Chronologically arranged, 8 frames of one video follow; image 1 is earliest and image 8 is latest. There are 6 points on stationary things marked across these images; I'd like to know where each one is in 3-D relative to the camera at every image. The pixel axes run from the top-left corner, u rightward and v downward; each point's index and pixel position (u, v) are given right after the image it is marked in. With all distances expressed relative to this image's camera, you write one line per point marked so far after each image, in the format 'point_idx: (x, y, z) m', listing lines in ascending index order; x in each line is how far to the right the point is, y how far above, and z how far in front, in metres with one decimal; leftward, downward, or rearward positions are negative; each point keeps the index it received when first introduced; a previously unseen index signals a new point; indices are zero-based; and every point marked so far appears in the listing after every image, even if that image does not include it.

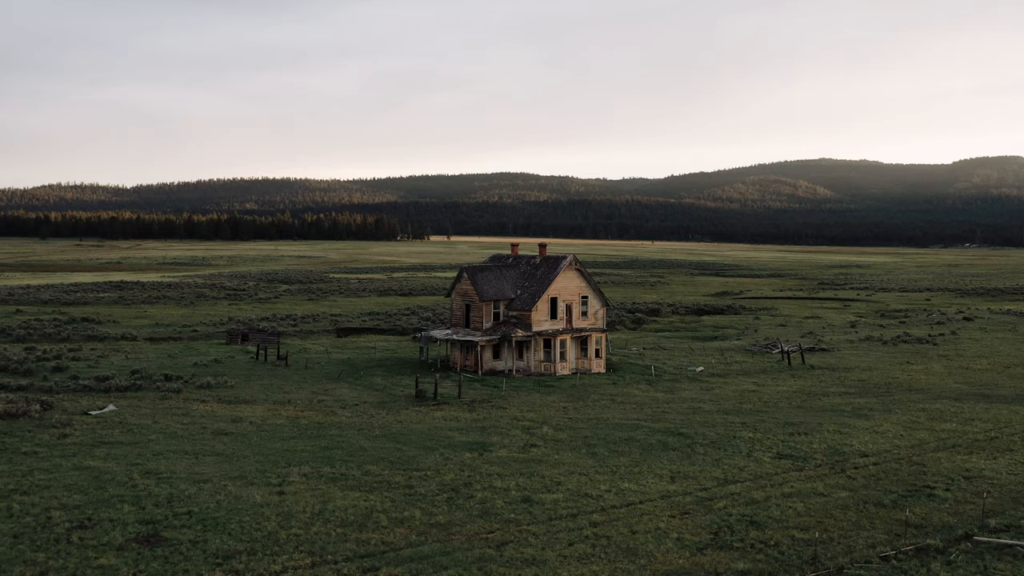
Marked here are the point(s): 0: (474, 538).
0: (-0.6, -3.8, +16.9) m
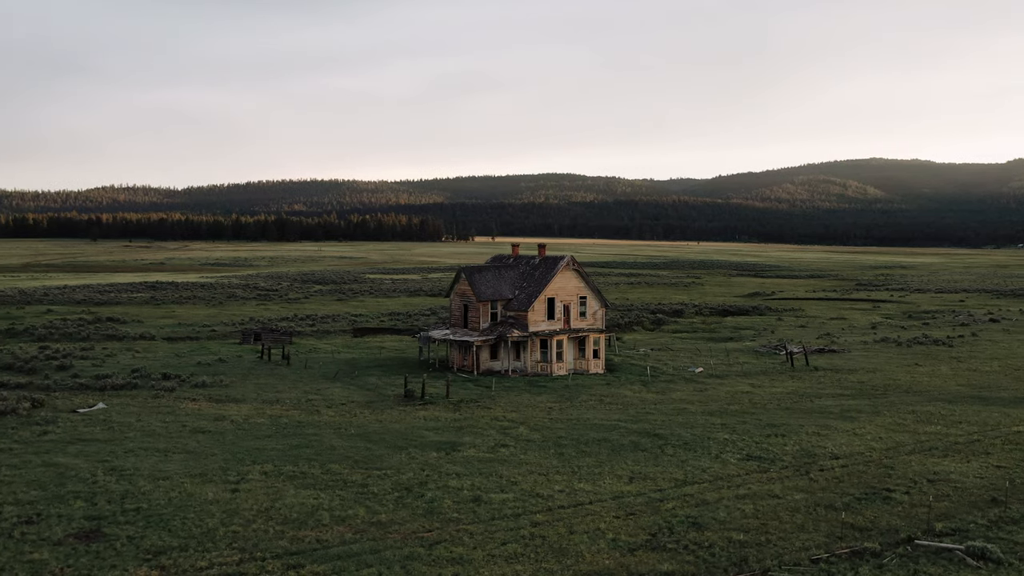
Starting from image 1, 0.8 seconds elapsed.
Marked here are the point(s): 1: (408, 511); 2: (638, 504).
0: (-1.6, -3.8, +17.0) m
1: (-1.7, -3.7, +18.7) m
2: (+2.1, -3.7, +19.5) m
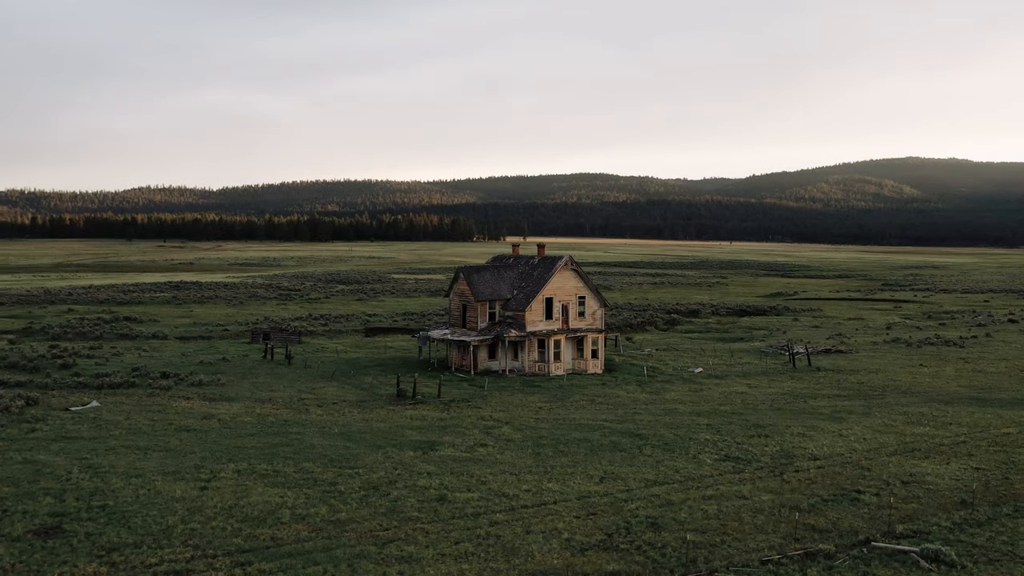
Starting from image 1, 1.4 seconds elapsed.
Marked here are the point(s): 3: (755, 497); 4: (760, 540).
0: (-2.3, -3.8, +17.1) m
1: (-2.4, -3.7, +18.7) m
2: (+1.5, -3.7, +19.4) m
3: (+4.3, -3.7, +20.0) m
4: (+3.7, -3.8, +17.0) m
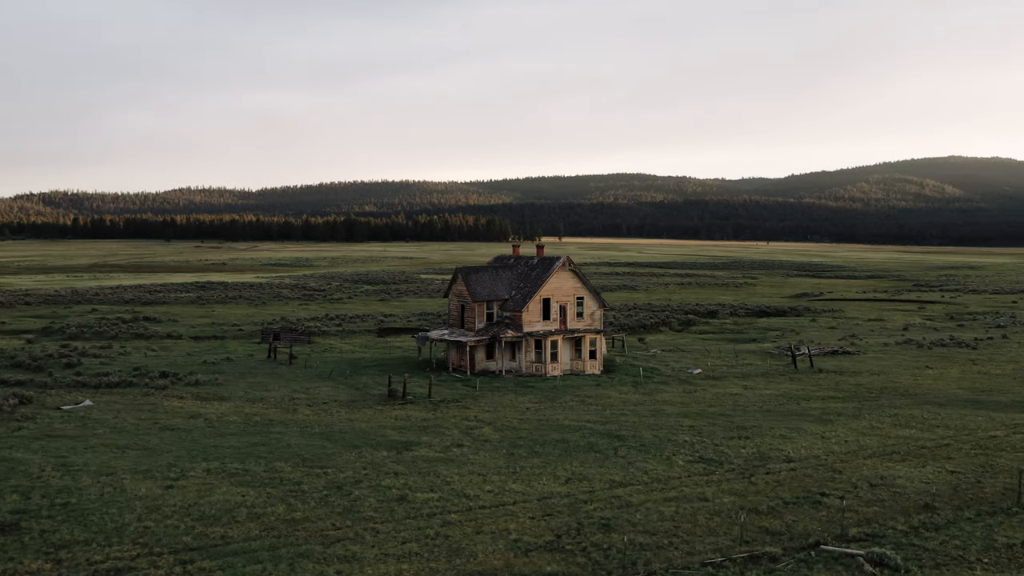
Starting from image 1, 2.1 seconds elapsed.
0: (-3.1, -3.8, +17.2) m
1: (-3.1, -3.7, +18.8) m
2: (+0.8, -3.7, +19.4) m
3: (+3.6, -3.7, +19.9) m
4: (+2.9, -3.8, +17.0) m
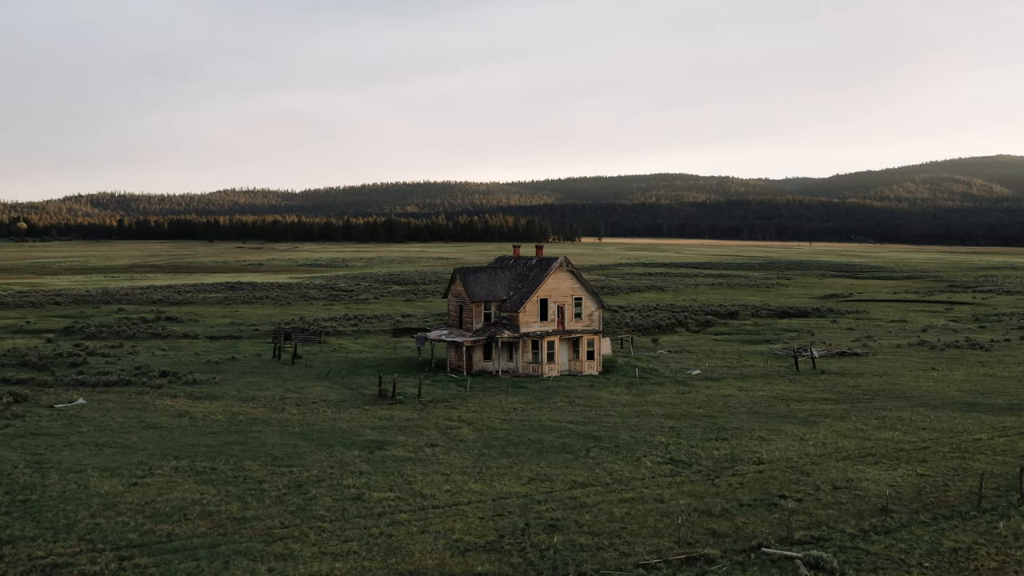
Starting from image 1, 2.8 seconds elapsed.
0: (-3.9, -3.8, +17.4) m
1: (-3.9, -3.7, +19.0) m
2: (0.0, -3.8, +19.4) m
3: (+2.8, -3.7, +19.8) m
4: (+2.1, -3.8, +16.9) m
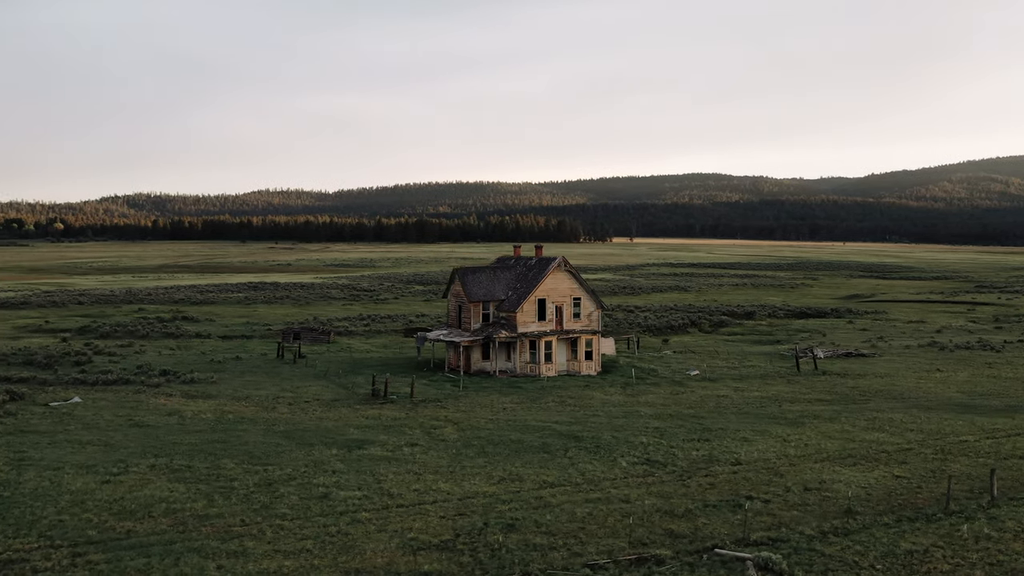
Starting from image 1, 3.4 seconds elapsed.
0: (-4.6, -3.8, +17.5) m
1: (-4.6, -3.7, +19.1) m
2: (-0.6, -3.7, +19.4) m
3: (+2.2, -3.7, +19.7) m
4: (+1.4, -3.8, +16.9) m
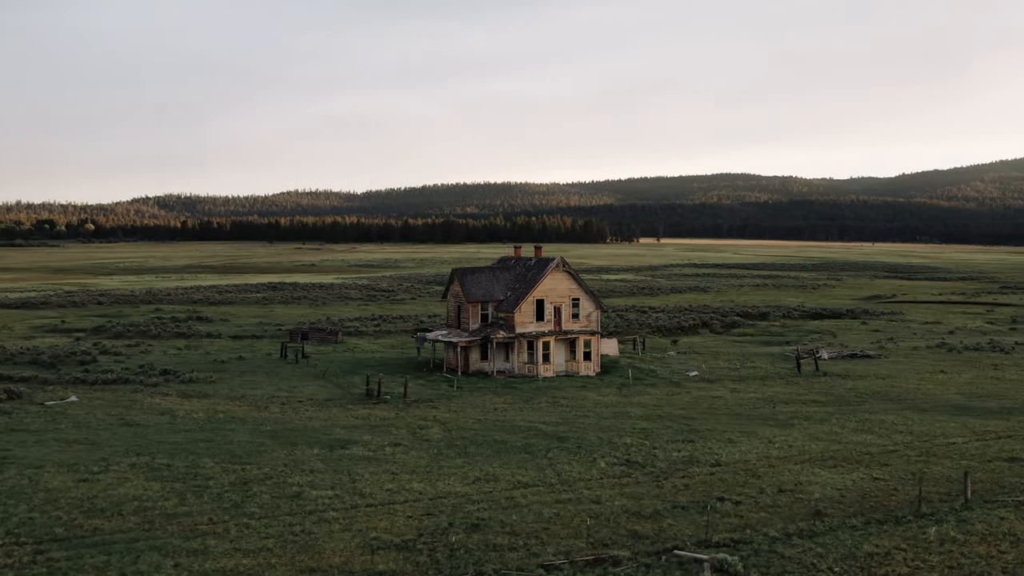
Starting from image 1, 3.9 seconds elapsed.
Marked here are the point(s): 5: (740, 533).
0: (-5.2, -3.8, +17.6) m
1: (-5.1, -3.7, +19.3) m
2: (-1.1, -3.8, +19.5) m
3: (+1.7, -3.7, +19.7) m
4: (+0.8, -3.8, +16.8) m
5: (+3.6, -3.8, +17.5) m
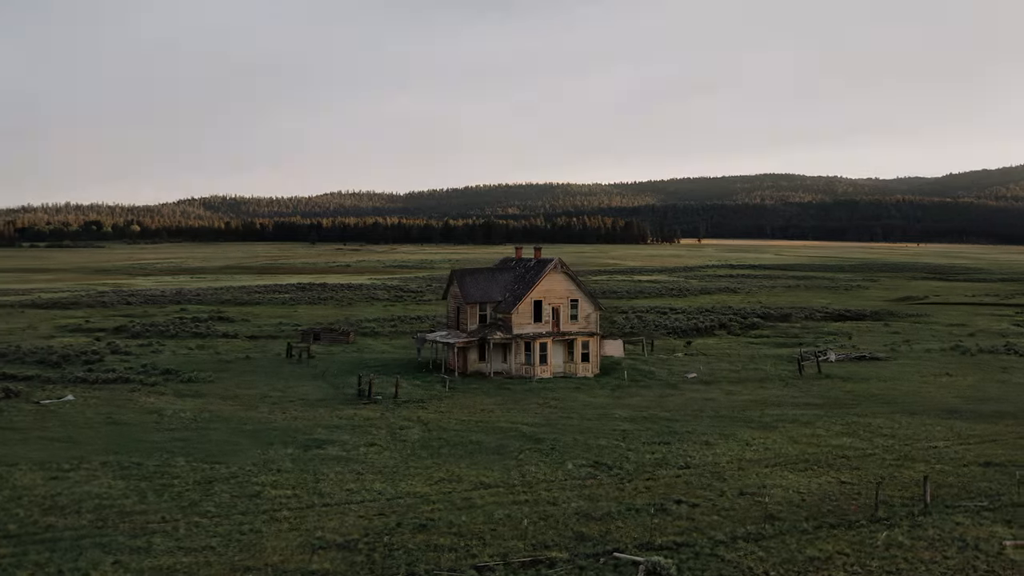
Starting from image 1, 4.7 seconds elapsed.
0: (-6.0, -3.8, +17.8) m
1: (-5.9, -3.7, +19.5) m
2: (-1.9, -3.8, +19.5) m
3: (+0.9, -3.8, +19.7) m
4: (-0.1, -3.9, +16.8) m
5: (+2.7, -3.8, +17.4) m
